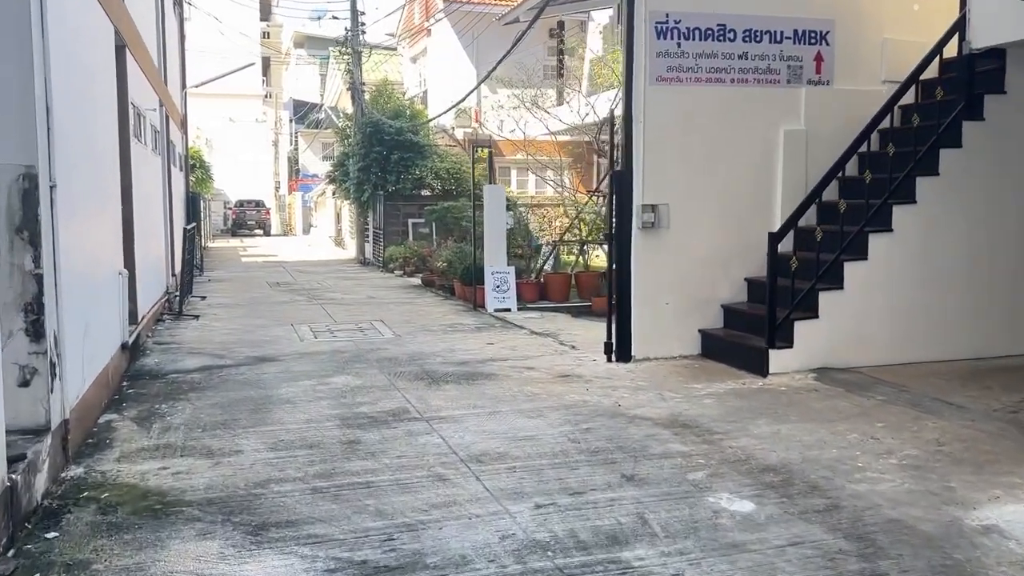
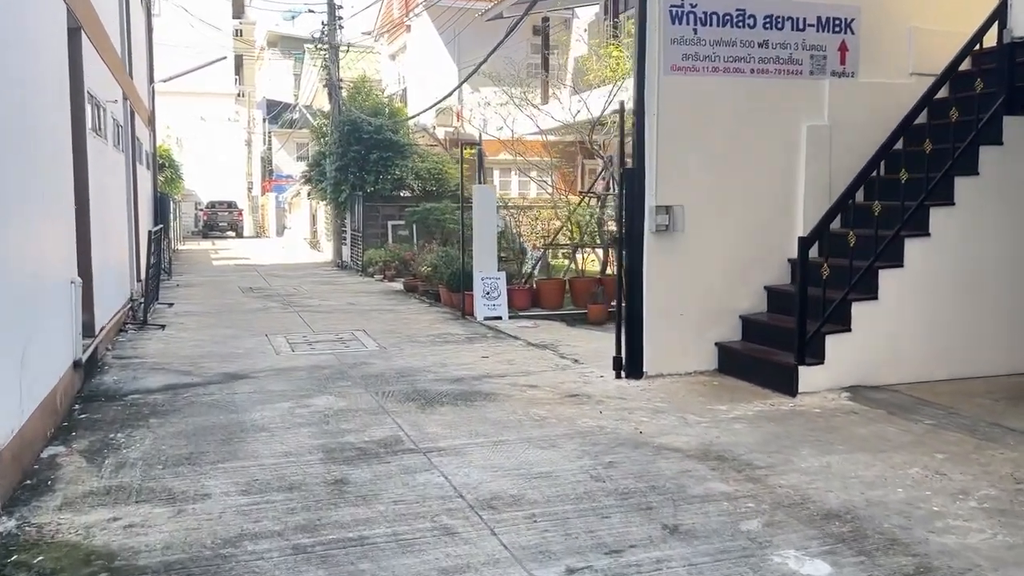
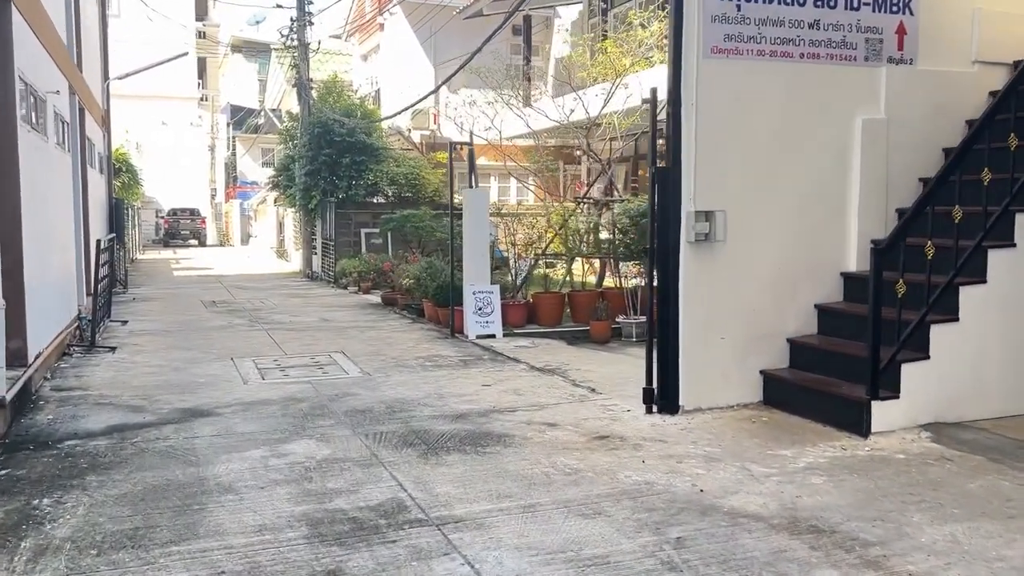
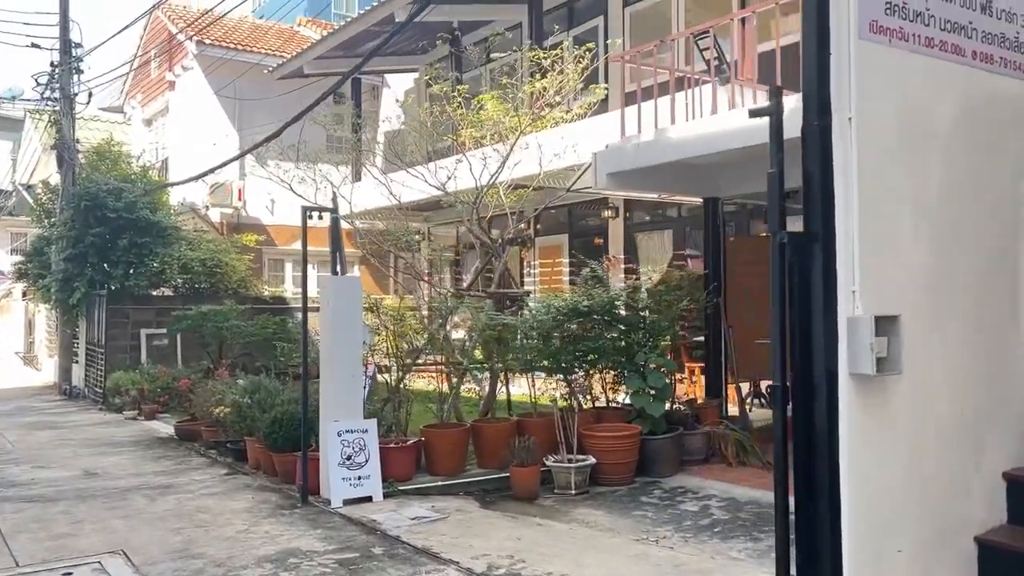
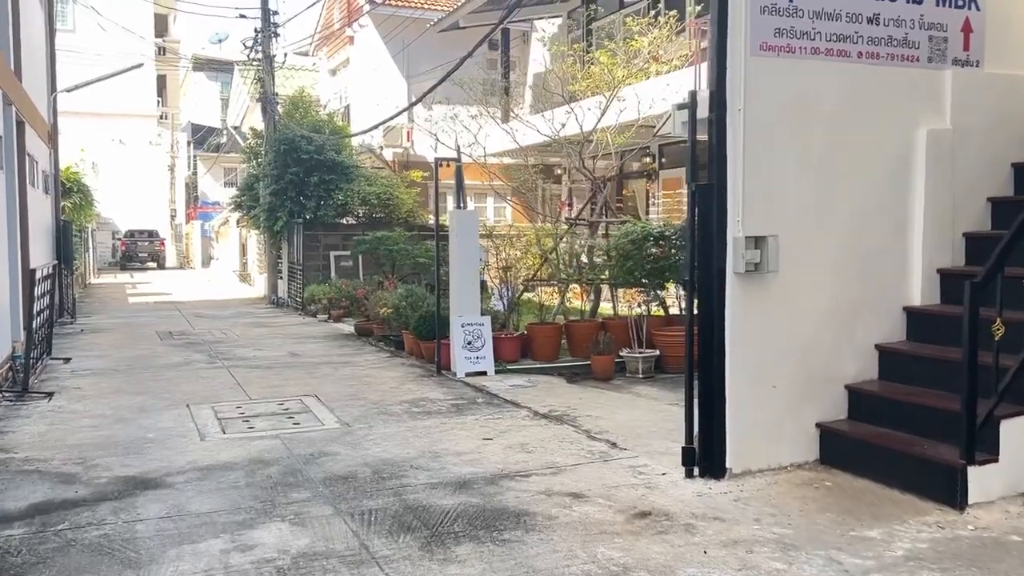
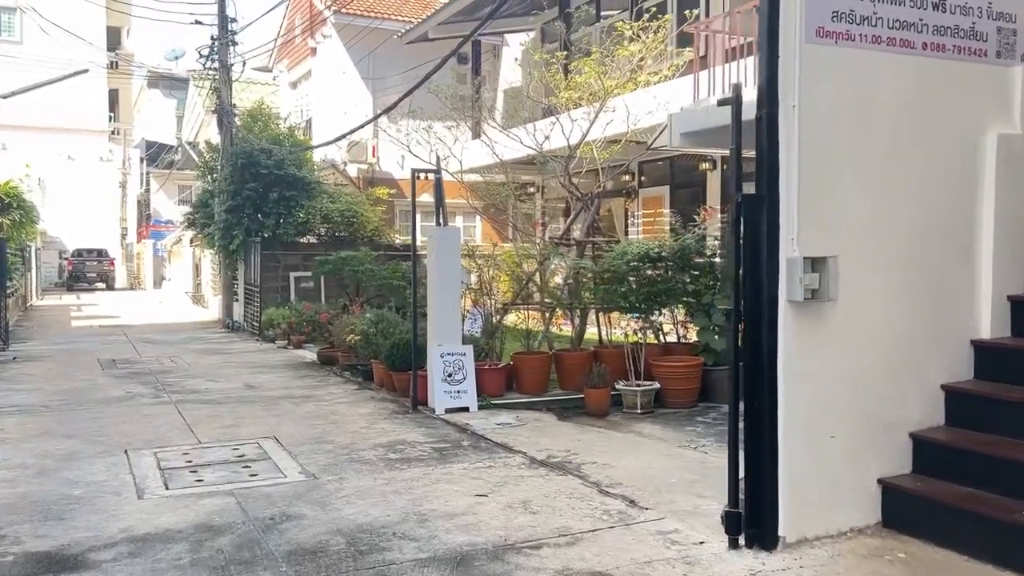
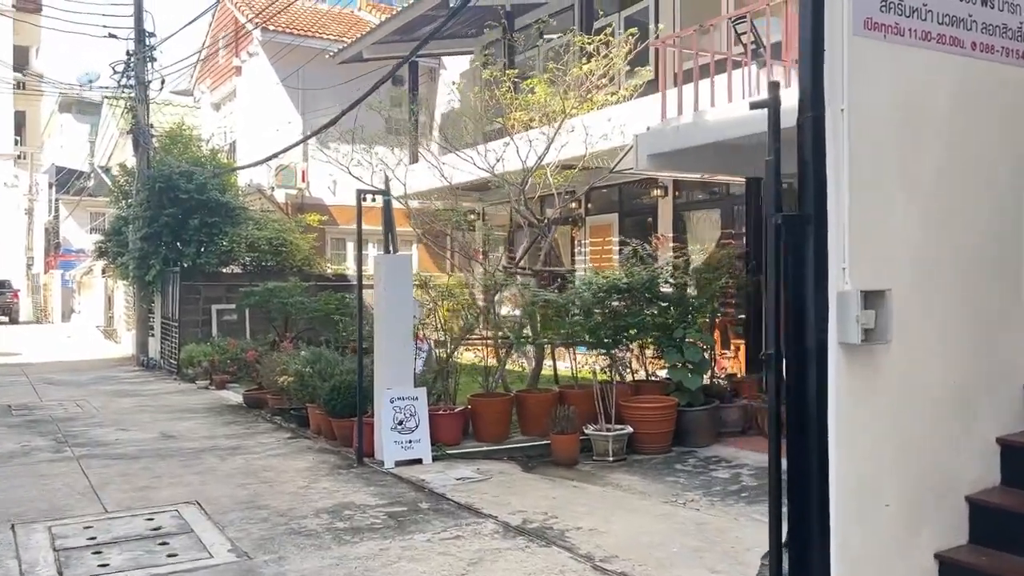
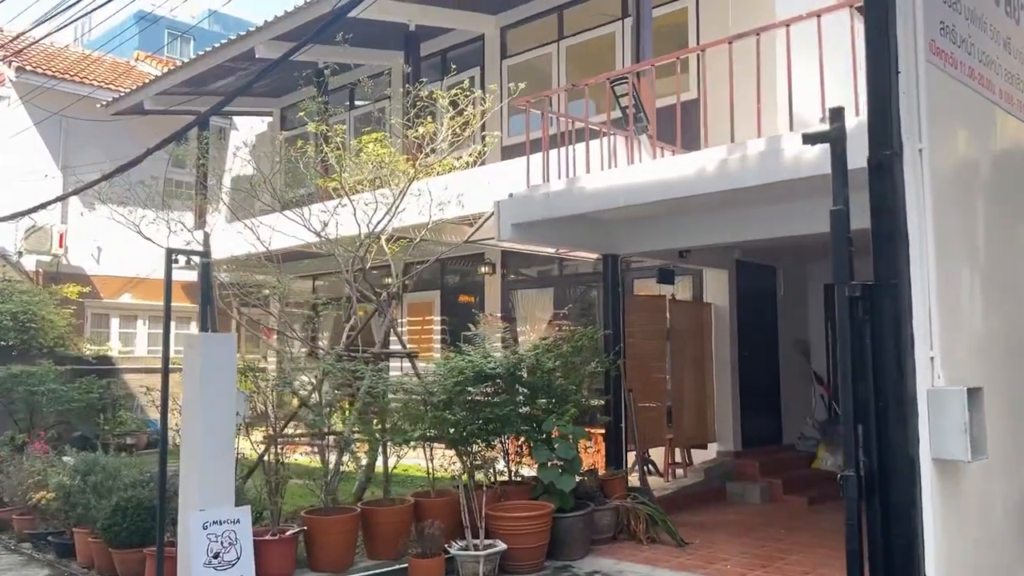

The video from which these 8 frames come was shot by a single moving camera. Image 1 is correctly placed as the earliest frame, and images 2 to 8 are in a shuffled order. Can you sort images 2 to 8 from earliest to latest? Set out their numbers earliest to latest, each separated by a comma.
2, 3, 5, 6, 7, 4, 8
